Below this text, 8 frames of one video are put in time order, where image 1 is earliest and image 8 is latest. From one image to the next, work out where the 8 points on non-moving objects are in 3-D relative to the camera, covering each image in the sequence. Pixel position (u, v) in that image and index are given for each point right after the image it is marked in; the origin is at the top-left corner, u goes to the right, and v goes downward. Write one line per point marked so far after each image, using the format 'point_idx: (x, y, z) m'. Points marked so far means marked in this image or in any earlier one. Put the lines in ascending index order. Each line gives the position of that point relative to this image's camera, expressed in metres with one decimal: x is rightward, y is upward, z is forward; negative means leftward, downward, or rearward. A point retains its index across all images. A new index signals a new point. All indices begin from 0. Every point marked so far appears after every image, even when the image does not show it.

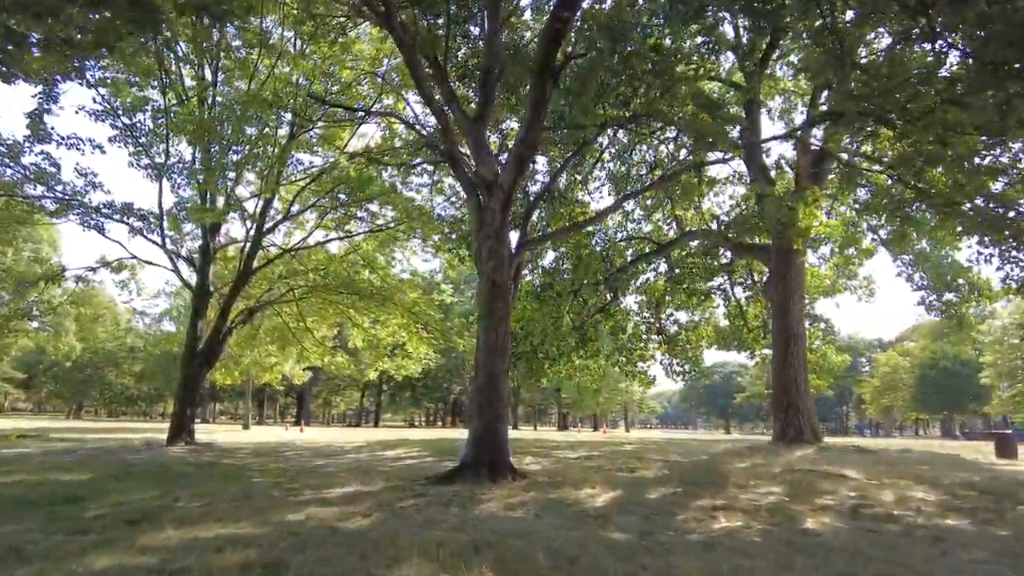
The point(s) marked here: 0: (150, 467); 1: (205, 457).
0: (-6.3, -3.1, +11.9) m
1: (-6.6, -3.7, +14.7) m
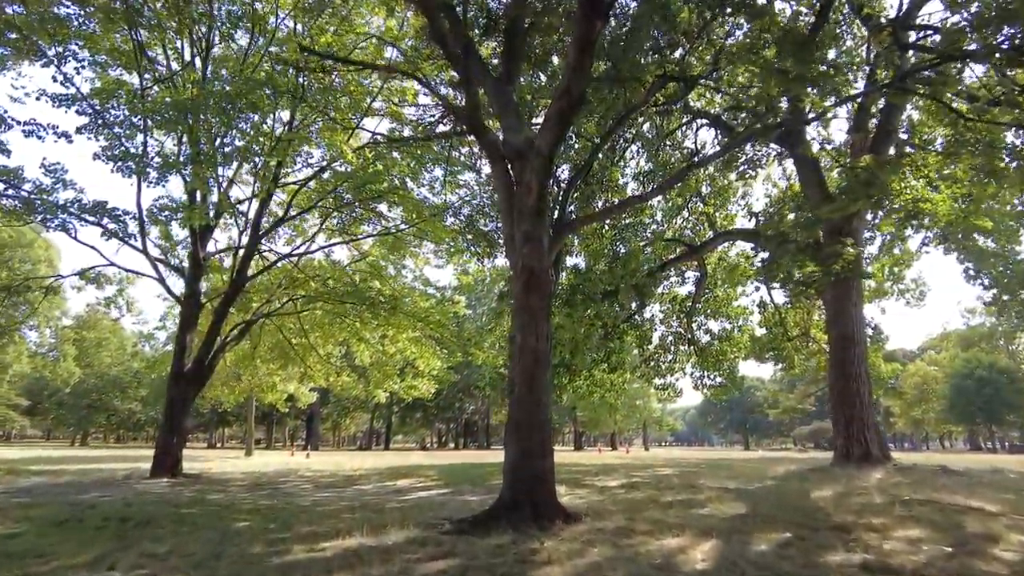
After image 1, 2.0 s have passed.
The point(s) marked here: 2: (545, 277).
0: (-5.7, -3.2, +9.9) m
1: (-6.0, -3.8, +12.6) m
2: (+0.5, +0.2, +8.5) m
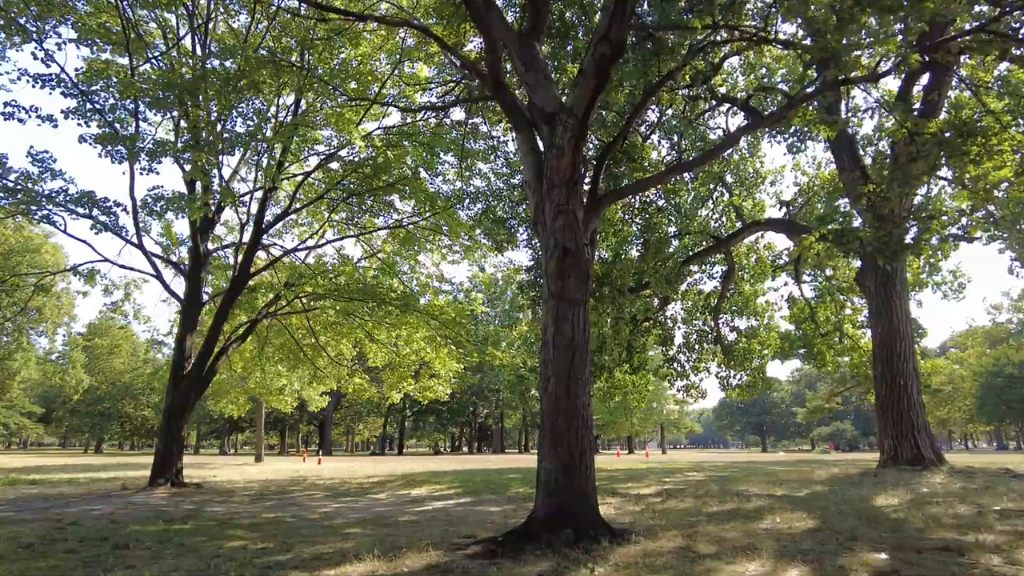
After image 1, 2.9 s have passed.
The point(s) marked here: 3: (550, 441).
0: (-5.3, -3.1, +8.9) m
1: (-5.5, -3.7, +11.6) m
2: (+0.8, +0.4, +7.4) m
3: (+0.4, -1.5, +7.1) m
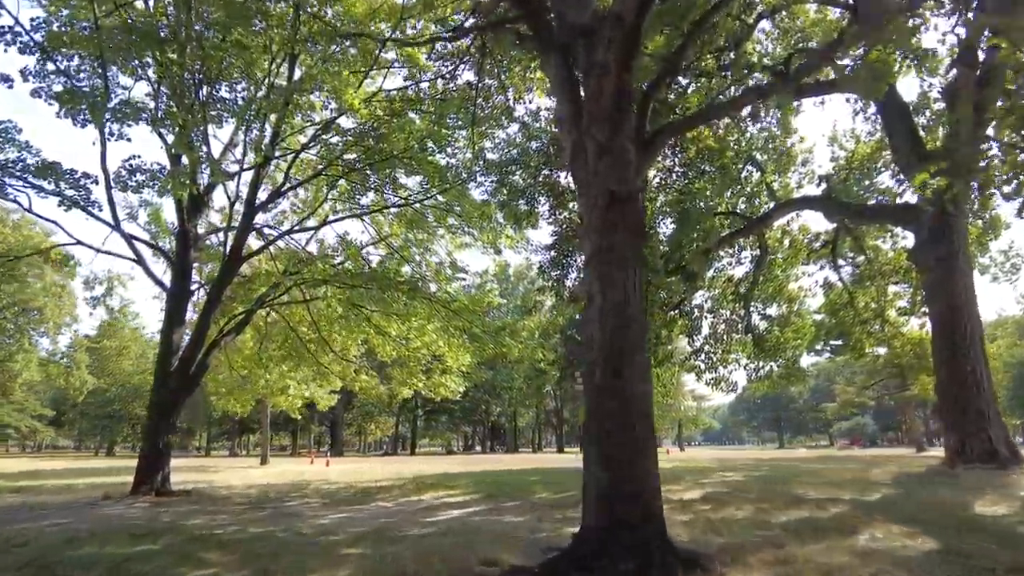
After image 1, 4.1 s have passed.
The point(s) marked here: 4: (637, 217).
0: (-5.0, -2.8, +7.4) m
1: (-5.1, -3.4, +10.2) m
2: (+1.1, +0.8, +5.9) m
3: (+0.7, -1.1, +5.5) m
4: (+1.0, +0.6, +5.7) m
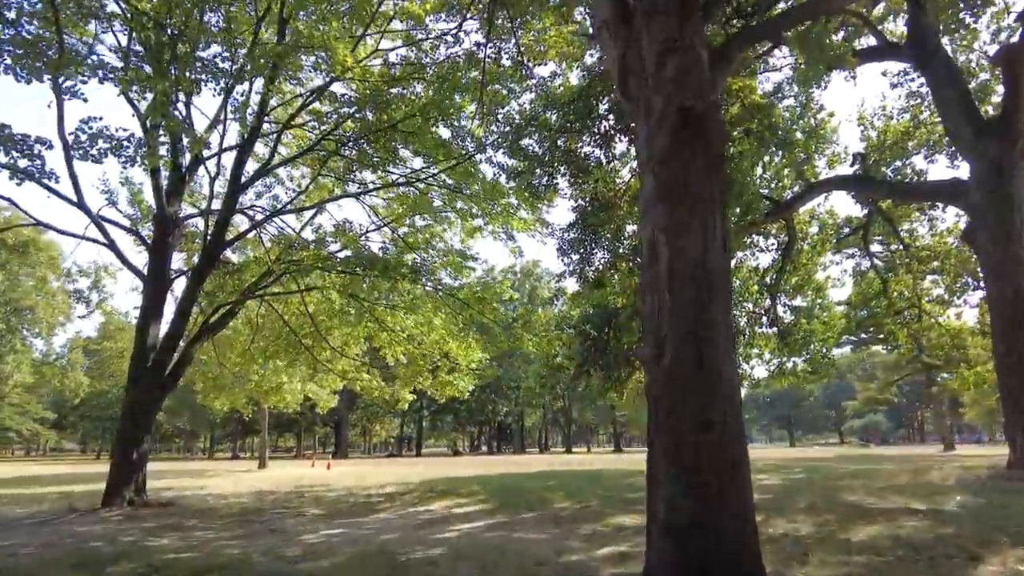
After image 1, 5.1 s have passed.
0: (-4.7, -2.6, +6.0) m
1: (-4.9, -3.2, +8.8) m
2: (+1.3, +1.0, +4.5) m
3: (+0.9, -0.8, +4.1) m
4: (+1.2, +0.9, +4.3) m
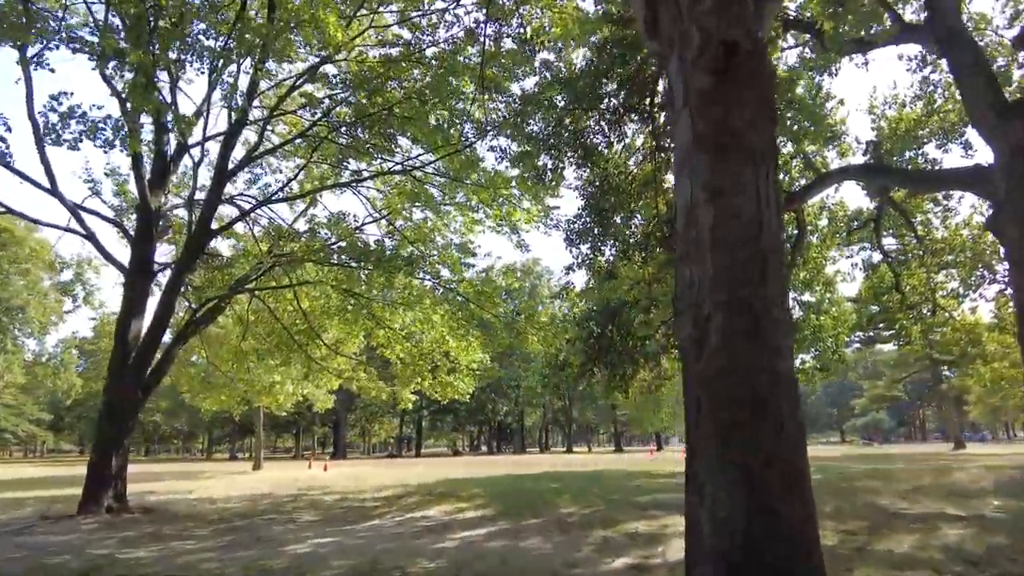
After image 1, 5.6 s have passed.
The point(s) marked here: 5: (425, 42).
0: (-4.7, -2.5, +5.3) m
1: (-4.8, -3.1, +8.1) m
2: (+1.4, +1.2, +3.8) m
3: (+1.0, -0.7, +3.4) m
4: (+1.3, +1.0, +3.6) m
5: (-1.6, +4.5, +12.6) m
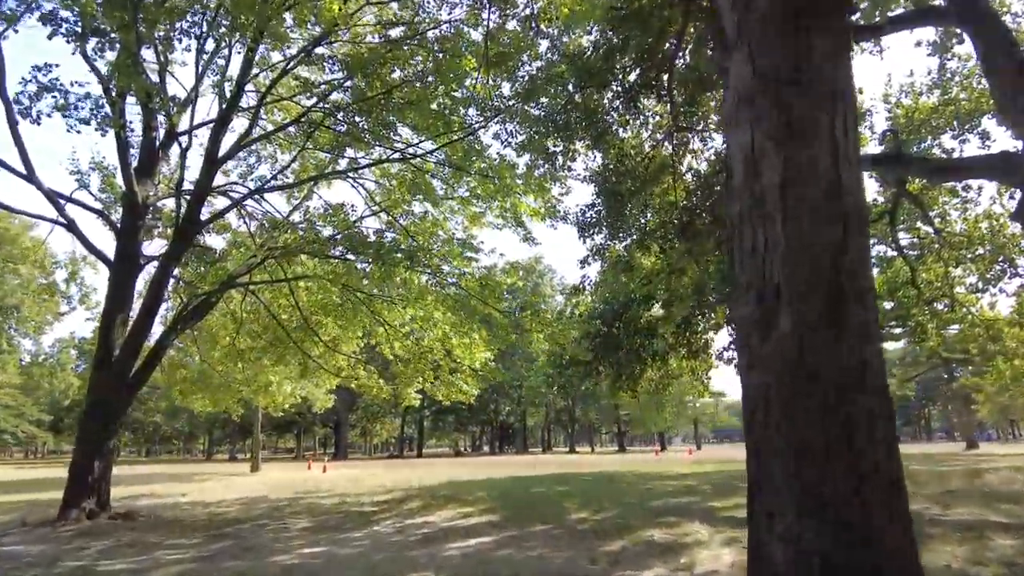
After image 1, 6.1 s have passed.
0: (-4.6, -2.4, +4.7) m
1: (-4.7, -3.0, +7.5) m
2: (+1.4, +1.3, +3.2) m
3: (+1.1, -0.6, +2.8) m
4: (+1.4, +1.1, +3.0) m
5: (-1.5, +4.6, +11.9) m
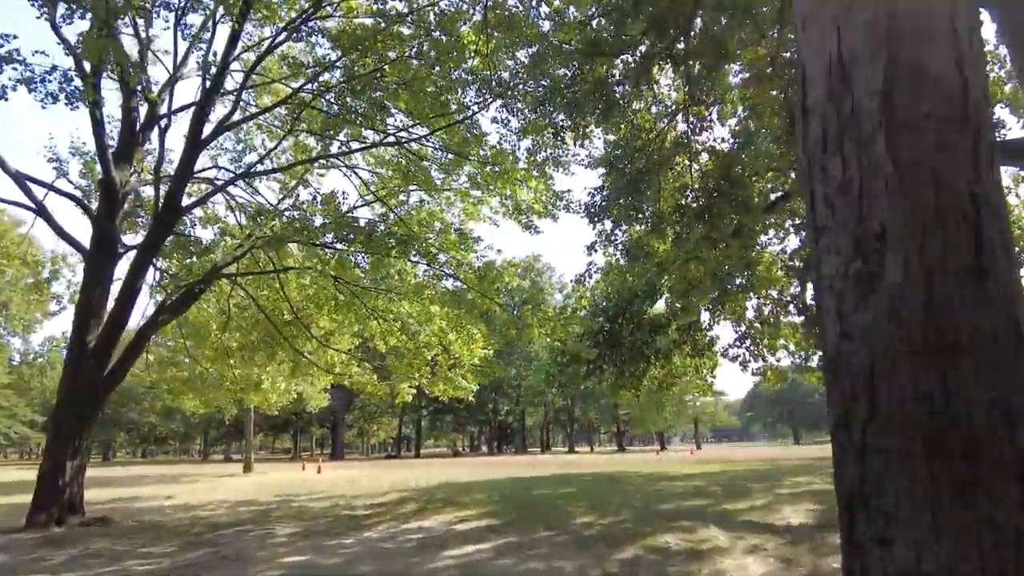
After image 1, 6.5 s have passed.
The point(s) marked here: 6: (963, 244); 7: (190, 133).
0: (-4.6, -2.2, +4.0) m
1: (-4.7, -2.8, +6.8) m
2: (+1.5, +1.4, +2.5) m
3: (+1.1, -0.4, +2.2) m
4: (+1.4, +1.3, +2.3) m
5: (-1.5, +4.8, +11.3) m
6: (+1.4, 0.0, +2.1) m
7: (-5.3, +2.5, +11.2) m
